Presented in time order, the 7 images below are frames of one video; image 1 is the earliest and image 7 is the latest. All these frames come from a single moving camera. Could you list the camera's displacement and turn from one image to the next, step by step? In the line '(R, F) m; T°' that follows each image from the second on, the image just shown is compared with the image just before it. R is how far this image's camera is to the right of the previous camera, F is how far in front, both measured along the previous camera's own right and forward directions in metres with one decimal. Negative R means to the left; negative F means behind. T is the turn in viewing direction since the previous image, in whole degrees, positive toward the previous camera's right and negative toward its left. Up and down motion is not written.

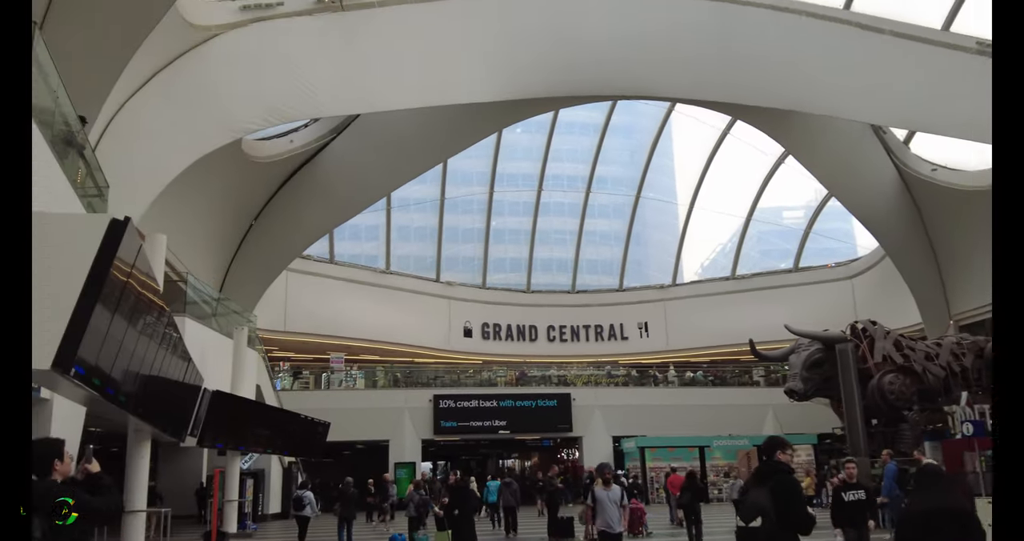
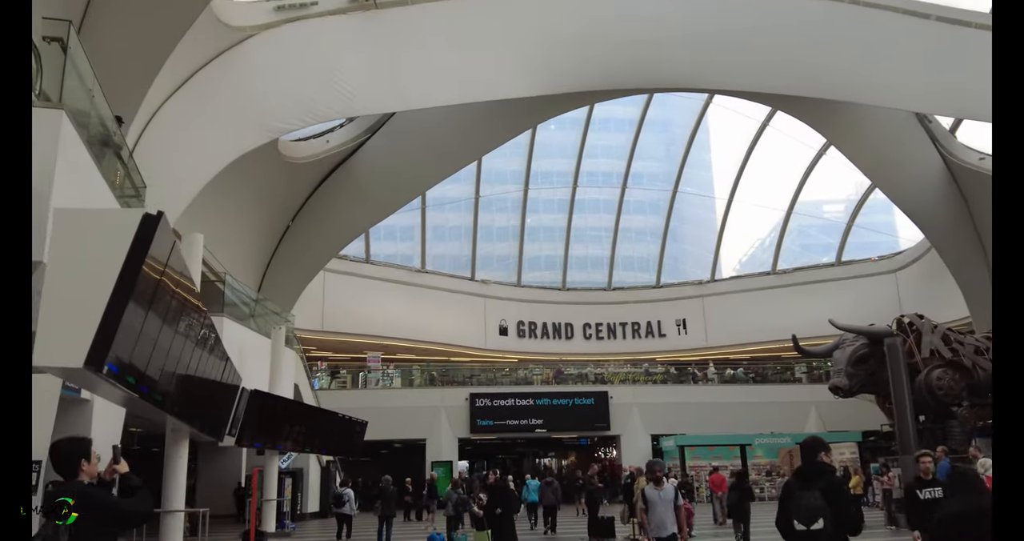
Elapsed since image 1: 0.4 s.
(0.0, +0.2) m; -3°
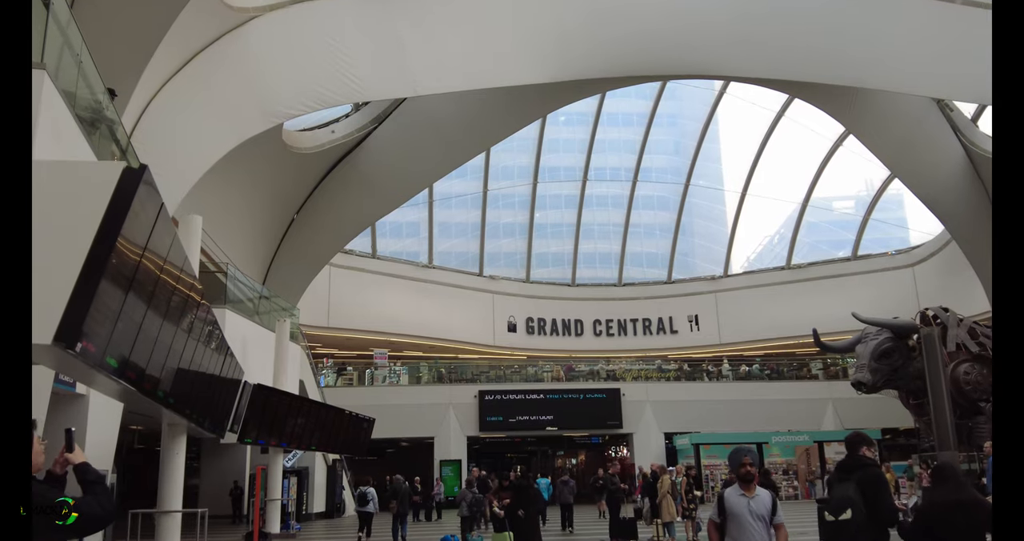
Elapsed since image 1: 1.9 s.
(-0.1, +0.5) m; 0°
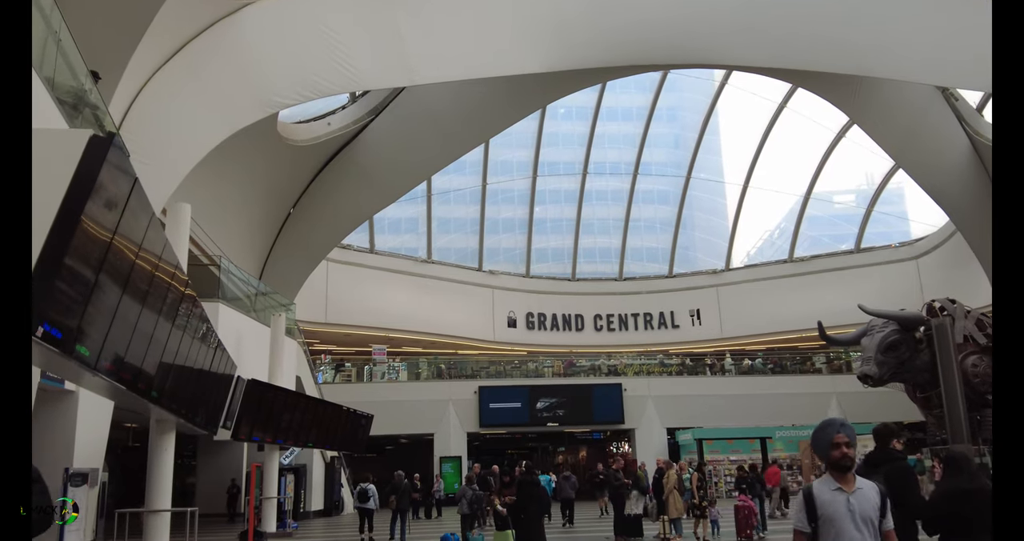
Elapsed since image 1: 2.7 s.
(0.0, +0.3) m; 0°
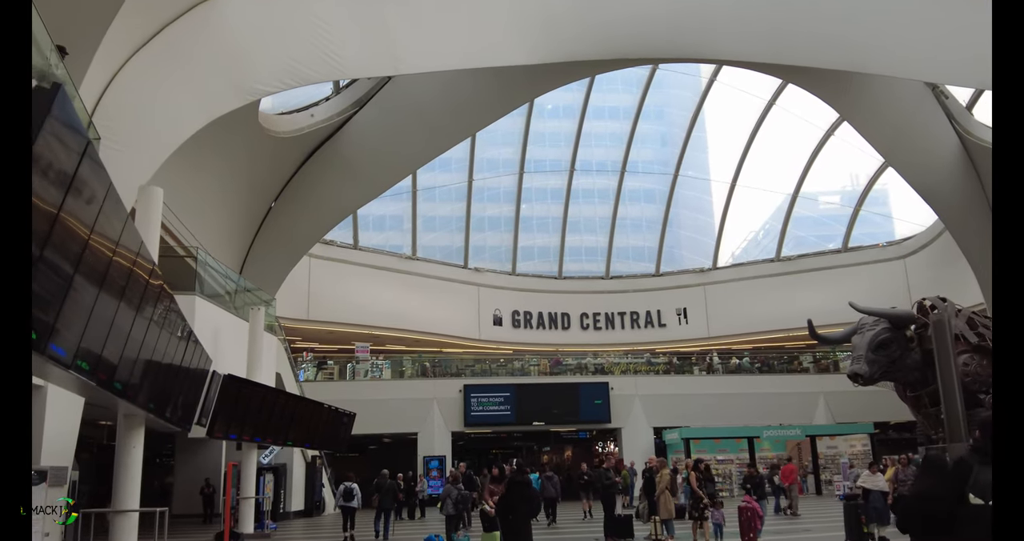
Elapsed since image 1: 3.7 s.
(0.0, +0.3) m; +1°
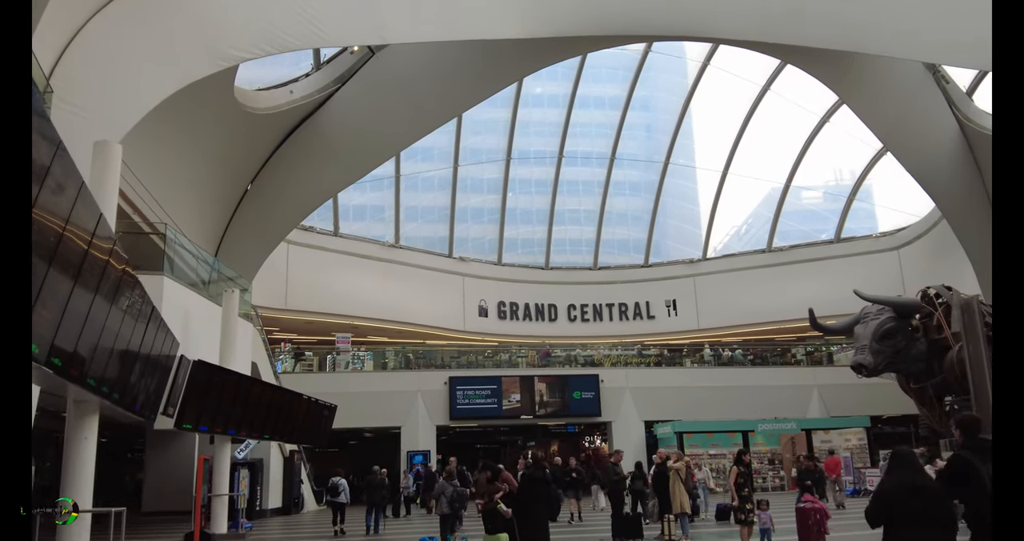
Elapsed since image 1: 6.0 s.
(-0.2, +0.8) m; +2°
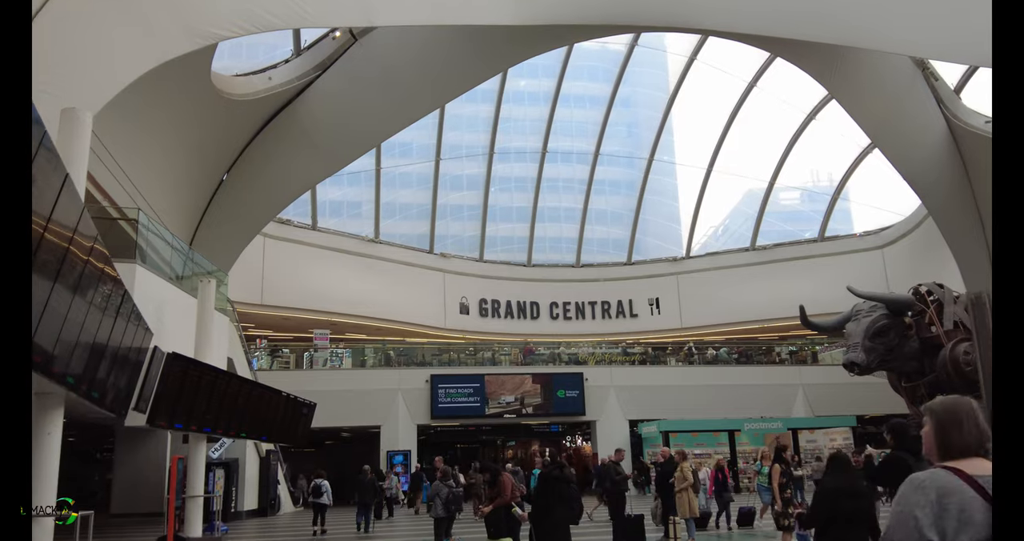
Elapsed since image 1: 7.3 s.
(-0.3, +0.5) m; +2°
